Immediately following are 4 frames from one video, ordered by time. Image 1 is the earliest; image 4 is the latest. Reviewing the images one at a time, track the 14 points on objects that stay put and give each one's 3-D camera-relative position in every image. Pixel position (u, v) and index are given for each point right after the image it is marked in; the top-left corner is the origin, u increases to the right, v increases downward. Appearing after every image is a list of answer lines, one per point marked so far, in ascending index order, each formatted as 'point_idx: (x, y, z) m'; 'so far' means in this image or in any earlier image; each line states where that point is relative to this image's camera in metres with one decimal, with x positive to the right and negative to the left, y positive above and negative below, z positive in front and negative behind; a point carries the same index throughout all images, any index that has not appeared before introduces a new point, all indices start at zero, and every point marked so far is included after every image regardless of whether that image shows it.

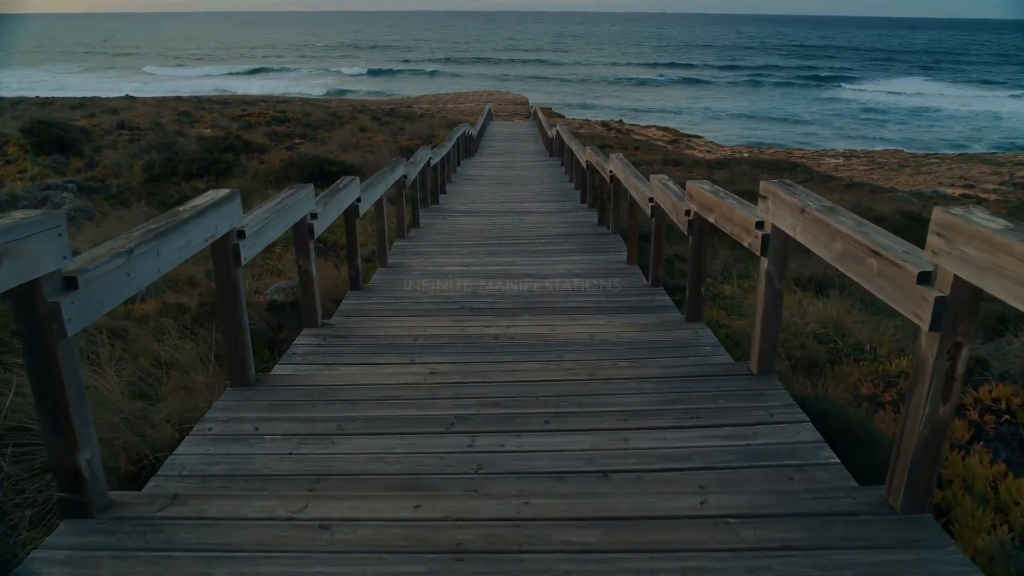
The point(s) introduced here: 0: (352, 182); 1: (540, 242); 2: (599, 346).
0: (-0.9, +0.6, +4.5) m
1: (+0.2, +0.4, +6.7) m
2: (+0.4, -0.2, +3.5) m
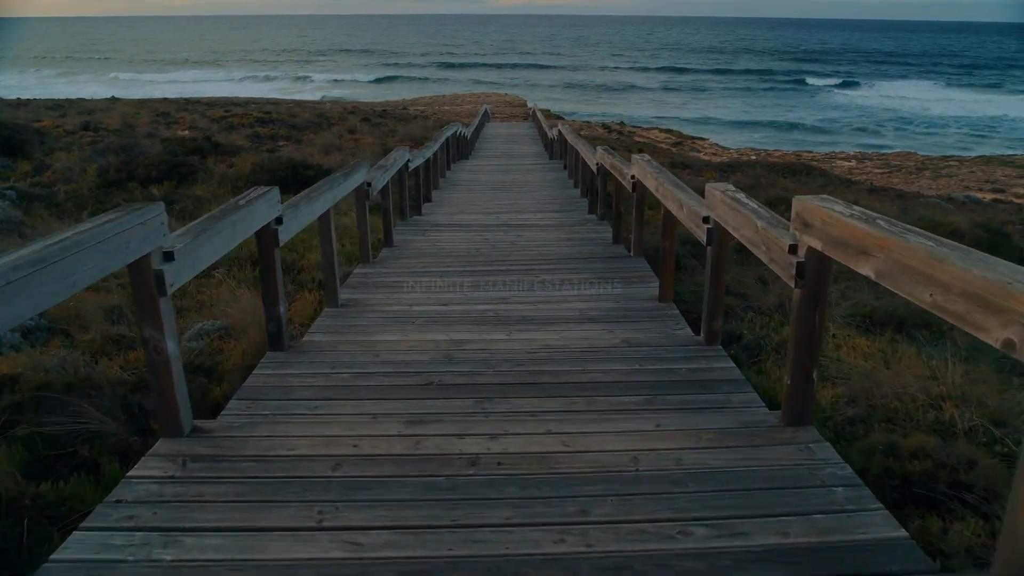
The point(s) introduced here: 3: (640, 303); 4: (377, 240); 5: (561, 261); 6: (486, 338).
0: (-0.9, +0.3, +3.1) m
1: (+0.2, +0.1, +5.3) m
2: (+0.3, -0.5, +2.0) m
3: (+0.7, -0.1, +4.3) m
4: (-1.1, +0.4, +6.7) m
5: (+0.3, +0.2, +5.4) m
6: (-0.1, -0.2, +3.6) m
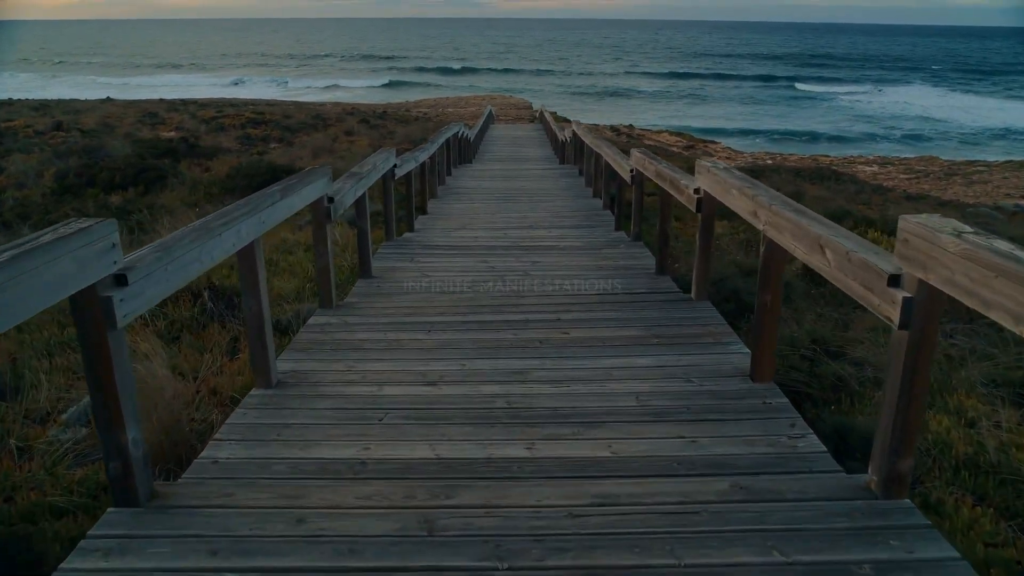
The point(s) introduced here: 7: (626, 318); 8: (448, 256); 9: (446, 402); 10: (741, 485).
0: (-0.8, +0.1, +1.6) m
1: (+0.3, -0.1, +3.8) m
2: (+0.4, -0.7, +0.5) m
3: (+0.7, -0.3, +2.9) m
4: (-1.0, +0.1, +5.3) m
5: (+0.4, -0.1, +4.0) m
6: (0.0, -0.5, +2.2) m
7: (+0.5, -0.1, +3.6) m
8: (-0.4, +0.2, +5.4) m
9: (-0.2, -0.4, +2.7) m
10: (+0.5, -0.5, +2.0) m
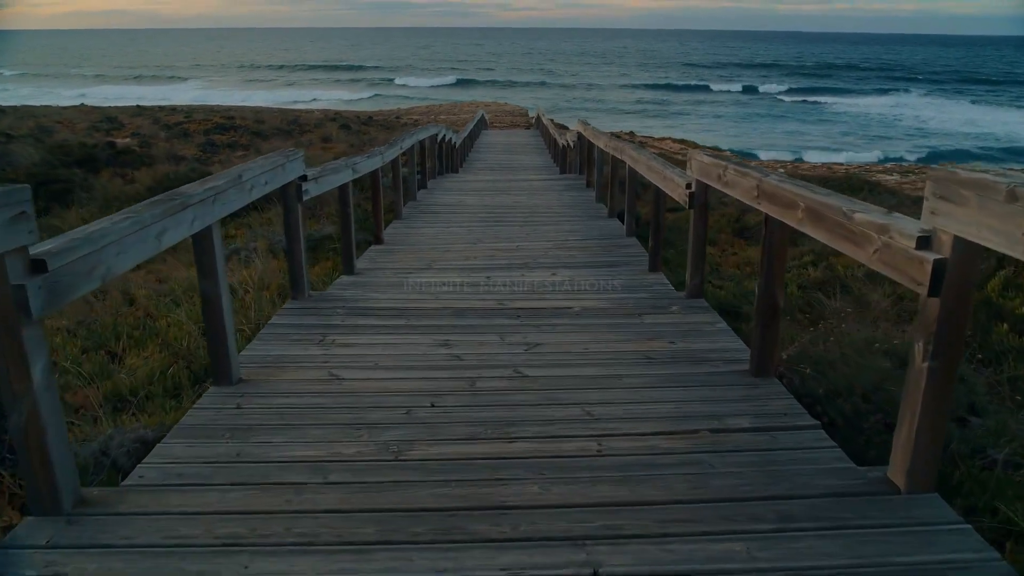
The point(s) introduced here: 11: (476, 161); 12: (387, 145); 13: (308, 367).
0: (-0.9, -0.2, -0.6) m
1: (+0.2, -0.5, +1.6) m
2: (+0.3, -1.0, -1.7) m
3: (+0.7, -0.7, +0.7) m
4: (-1.1, -0.2, +3.1) m
5: (+0.3, -0.4, +1.8) m
6: (-0.1, -0.8, 0.0) m
7: (+0.4, -0.5, +1.4) m
8: (-0.5, -0.2, +3.2) m
9: (-0.3, -0.7, +0.5) m
10: (+0.5, -0.8, -0.2) m
11: (-0.5, +1.8, +12.3) m
12: (-0.8, +0.9, +5.6) m
13: (-0.7, -0.3, +2.8) m
